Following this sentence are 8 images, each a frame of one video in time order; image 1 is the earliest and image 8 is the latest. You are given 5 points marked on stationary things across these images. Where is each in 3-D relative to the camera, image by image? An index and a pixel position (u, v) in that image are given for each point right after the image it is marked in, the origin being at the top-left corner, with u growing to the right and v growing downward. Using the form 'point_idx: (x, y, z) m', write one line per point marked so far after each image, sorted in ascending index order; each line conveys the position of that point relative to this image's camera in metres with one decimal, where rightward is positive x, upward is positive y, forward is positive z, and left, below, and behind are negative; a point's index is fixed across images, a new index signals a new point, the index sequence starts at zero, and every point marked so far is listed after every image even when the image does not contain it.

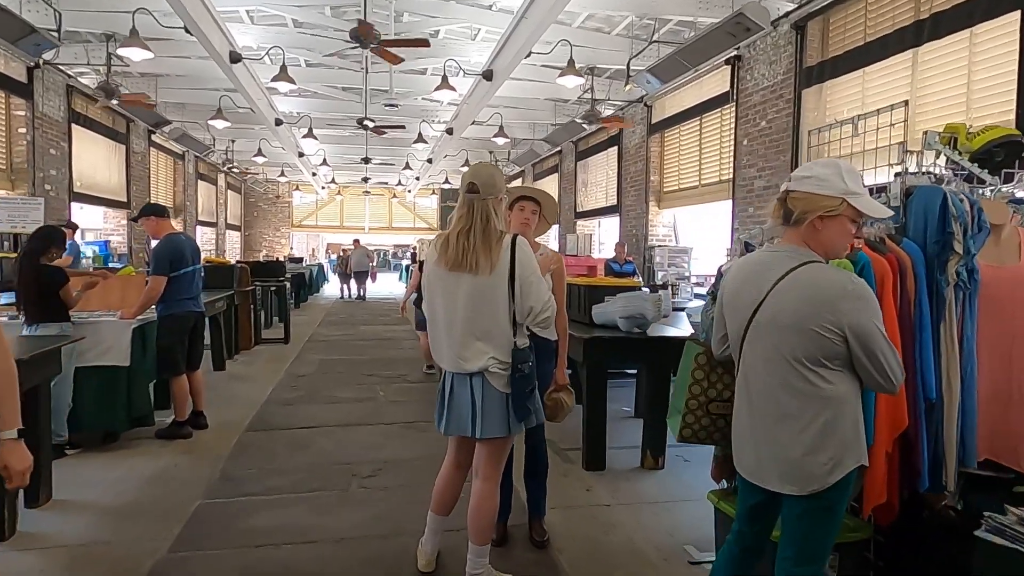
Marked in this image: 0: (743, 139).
0: (+2.6, +1.7, +7.5) m
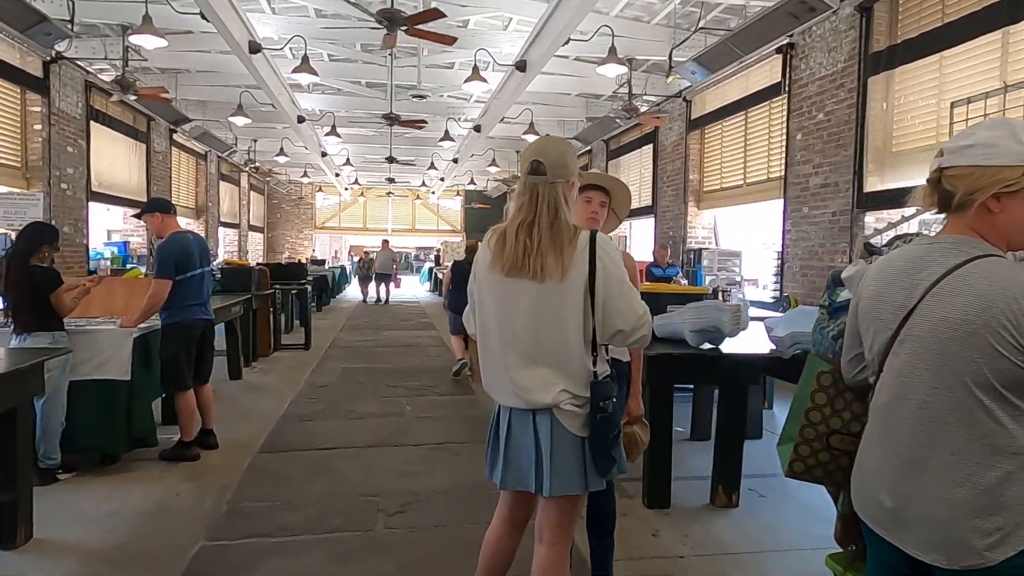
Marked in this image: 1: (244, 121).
0: (+3.0, +1.6, +6.9) m
1: (-3.8, +2.4, +9.5) m
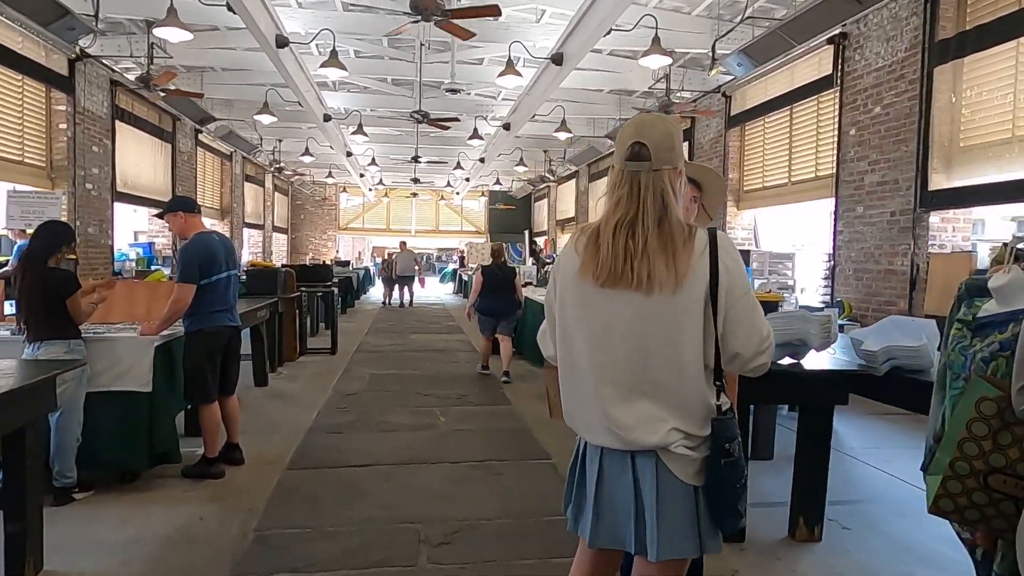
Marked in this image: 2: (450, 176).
0: (+3.3, +1.6, +6.5) m
1: (-3.4, +2.4, +9.3) m
2: (-1.7, +3.1, +18.1) m
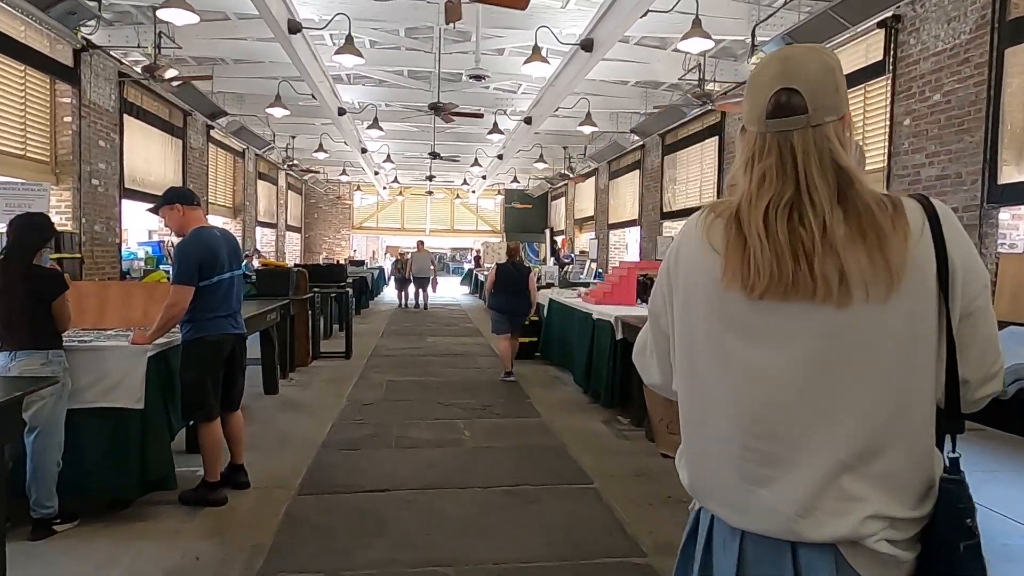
0: (+3.6, +1.6, +6.0) m
1: (-3.1, +2.4, +8.9) m
2: (-1.2, +3.1, +17.7) m
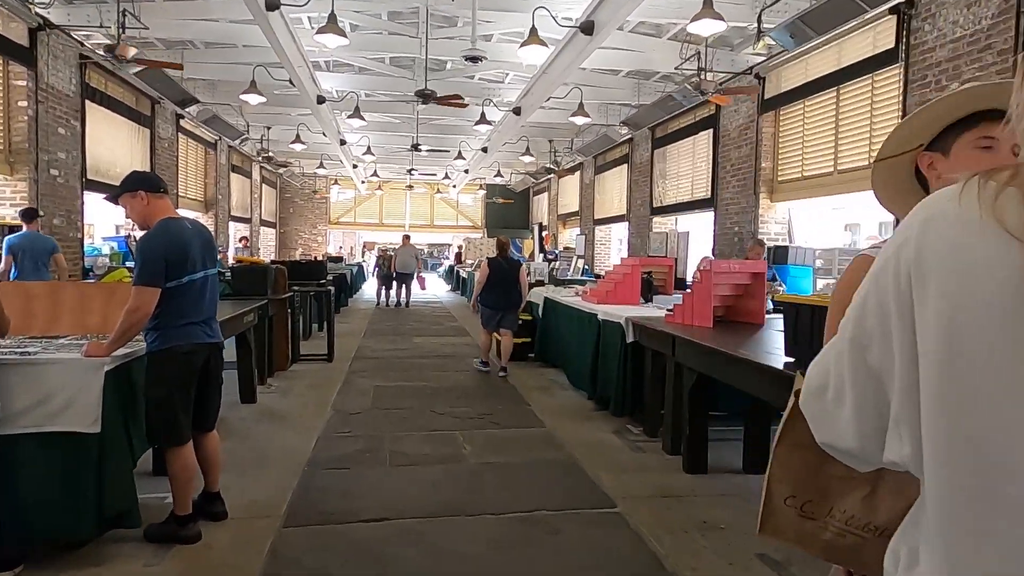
0: (+3.5, +1.6, +5.8) m
1: (-3.2, +2.4, +8.4) m
2: (-1.7, +3.2, +17.2) m
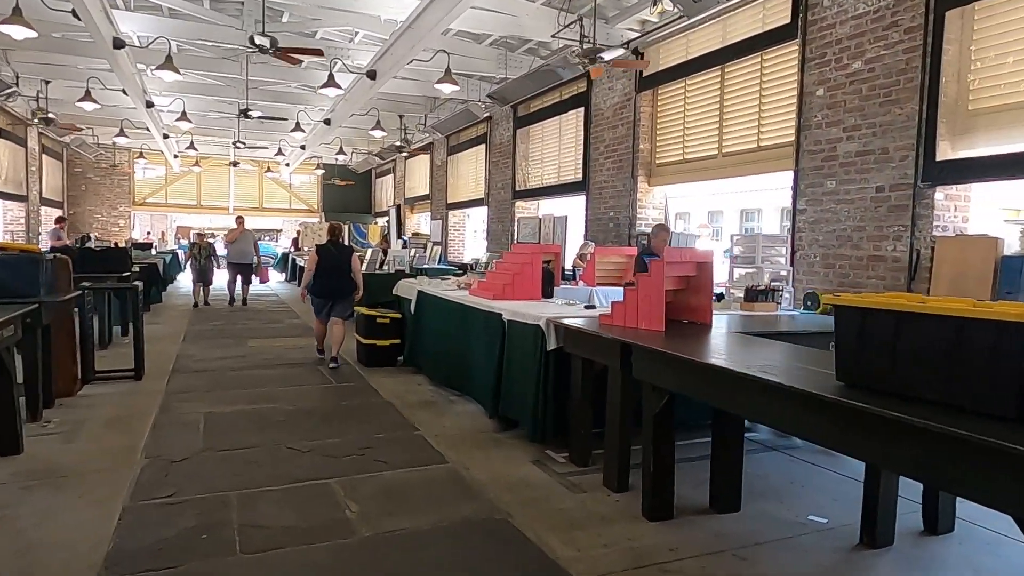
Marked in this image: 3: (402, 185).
0: (+2.5, +1.7, +5.5) m
1: (-4.7, +2.4, +6.4) m
2: (-5.4, +3.4, +15.3) m
3: (-2.7, +2.5, +16.2) m
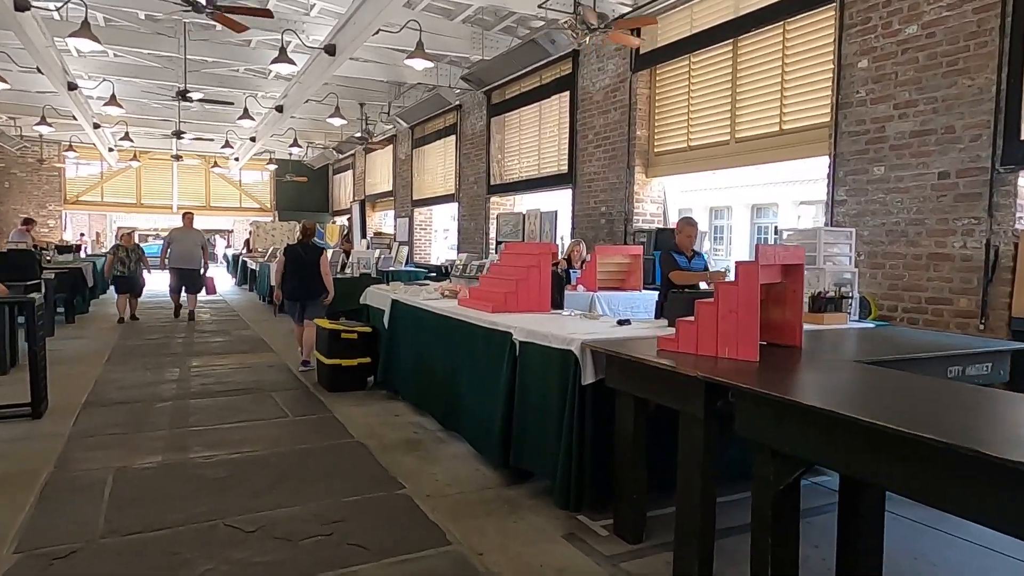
0: (+2.5, +1.6, +4.7) m
1: (-4.8, +2.3, +5.2) m
2: (-6.0, +3.3, +14.0) m
3: (-3.4, +2.4, +15.1) m
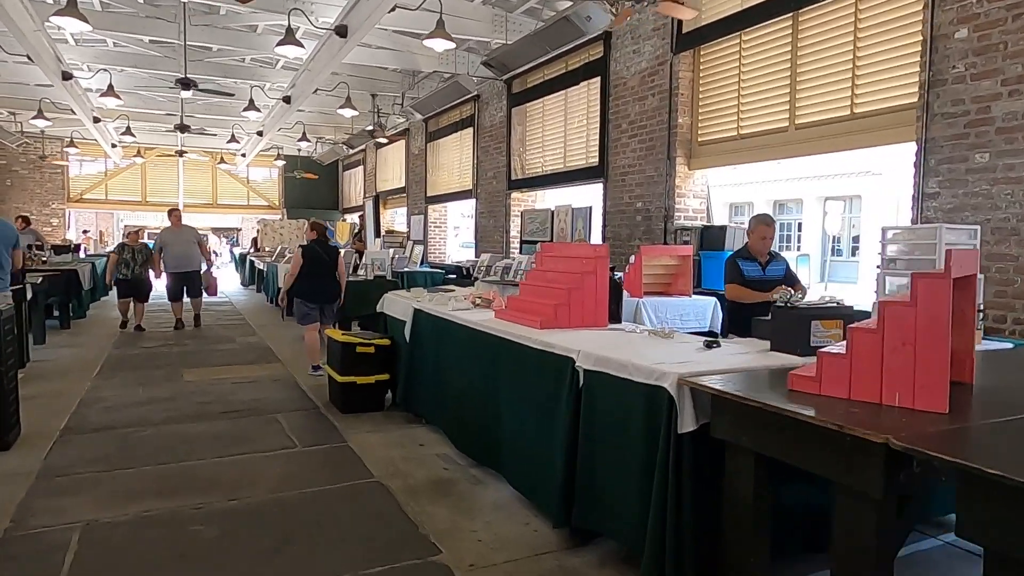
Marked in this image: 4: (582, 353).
0: (+2.7, +1.6, +4.1) m
1: (-4.5, +2.3, +4.6) m
2: (-5.7, +3.3, +13.4) m
3: (-3.0, +2.4, +14.5) m
4: (+0.3, -0.2, +2.5) m
